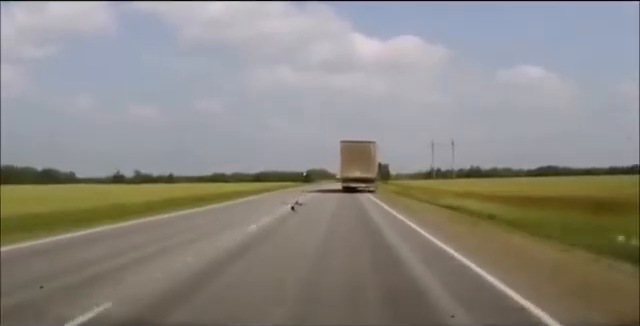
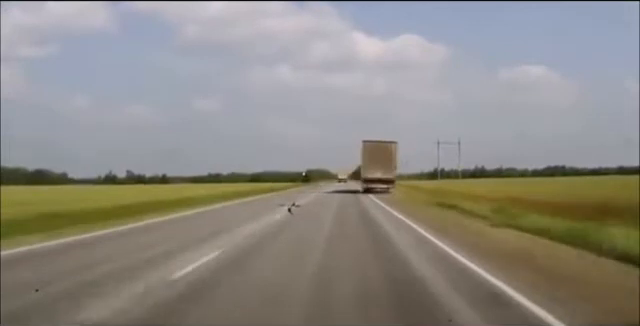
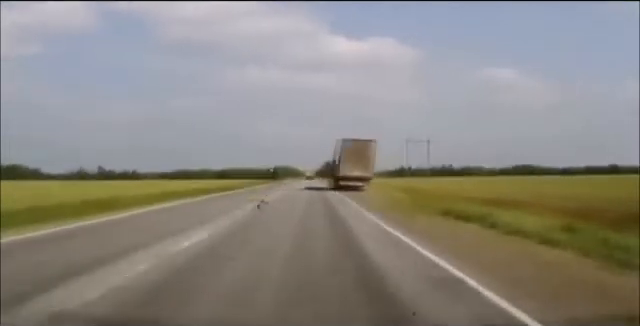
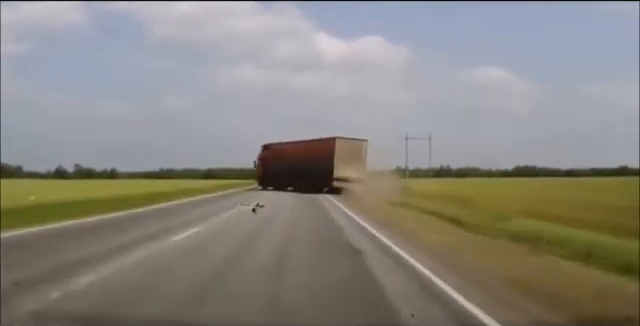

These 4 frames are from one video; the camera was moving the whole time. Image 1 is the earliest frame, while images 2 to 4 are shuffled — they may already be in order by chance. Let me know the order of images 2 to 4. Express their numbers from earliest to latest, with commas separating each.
2, 3, 4
